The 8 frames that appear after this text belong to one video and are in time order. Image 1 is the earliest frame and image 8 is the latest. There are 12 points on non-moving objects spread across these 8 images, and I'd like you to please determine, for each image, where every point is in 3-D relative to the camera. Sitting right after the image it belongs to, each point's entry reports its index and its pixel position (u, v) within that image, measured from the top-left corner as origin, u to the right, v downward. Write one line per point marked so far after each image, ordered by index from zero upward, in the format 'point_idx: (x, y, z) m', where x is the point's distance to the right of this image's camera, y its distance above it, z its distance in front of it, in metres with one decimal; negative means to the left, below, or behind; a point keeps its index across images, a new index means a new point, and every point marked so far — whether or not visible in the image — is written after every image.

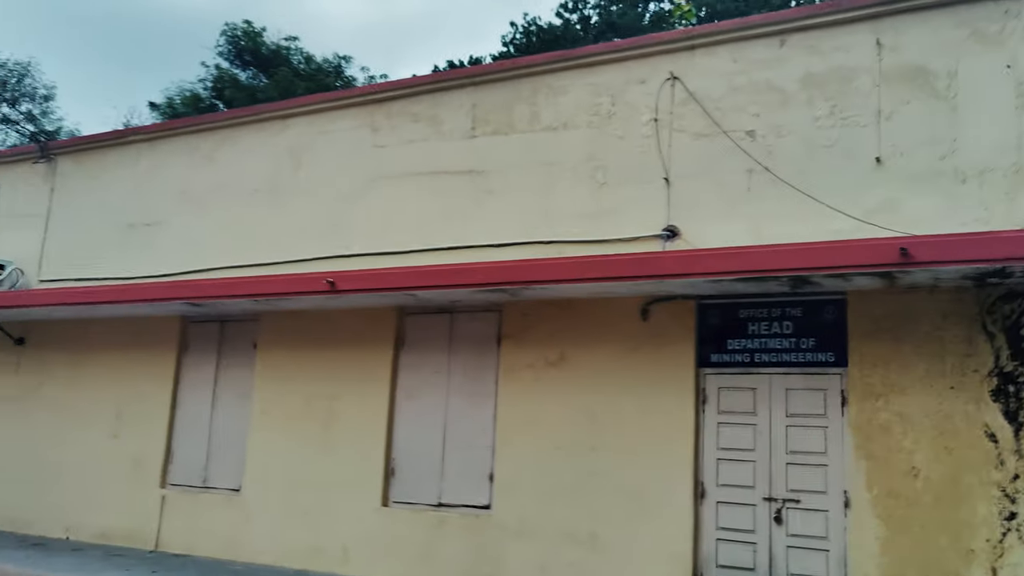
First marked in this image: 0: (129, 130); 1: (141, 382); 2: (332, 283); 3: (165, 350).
0: (-4.3, +1.8, +9.8) m
1: (-3.9, -1.0, +9.0) m
2: (-1.5, 0.0, +7.3) m
3: (-3.6, -0.6, +8.9) m
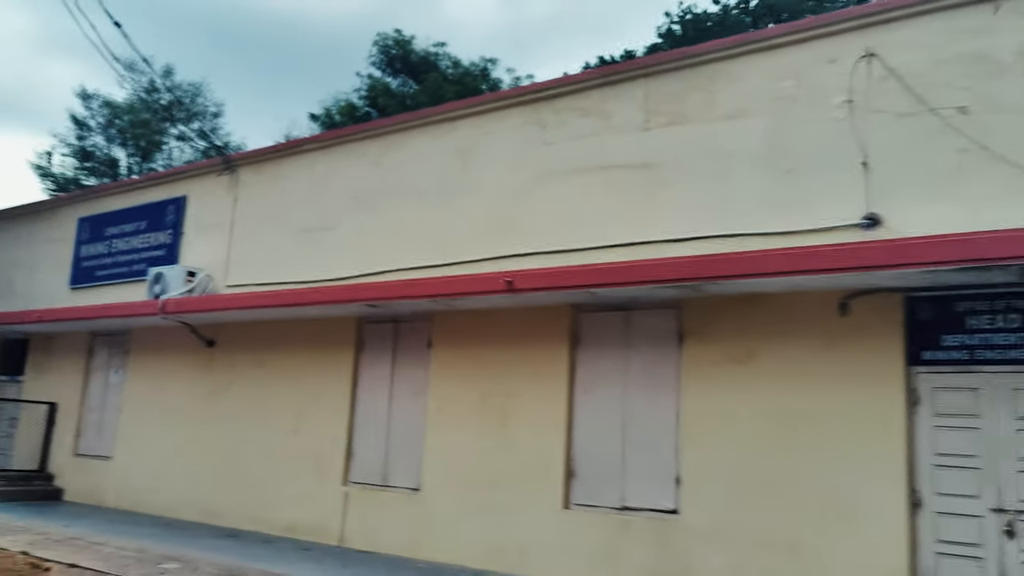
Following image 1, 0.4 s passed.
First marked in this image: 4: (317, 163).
0: (-2.4, +1.8, +10.1) m
1: (-2.1, -1.0, +9.3) m
2: (0.0, 0.0, +7.2) m
3: (-1.8, -0.7, +9.2) m
4: (-2.3, +1.5, +10.0) m
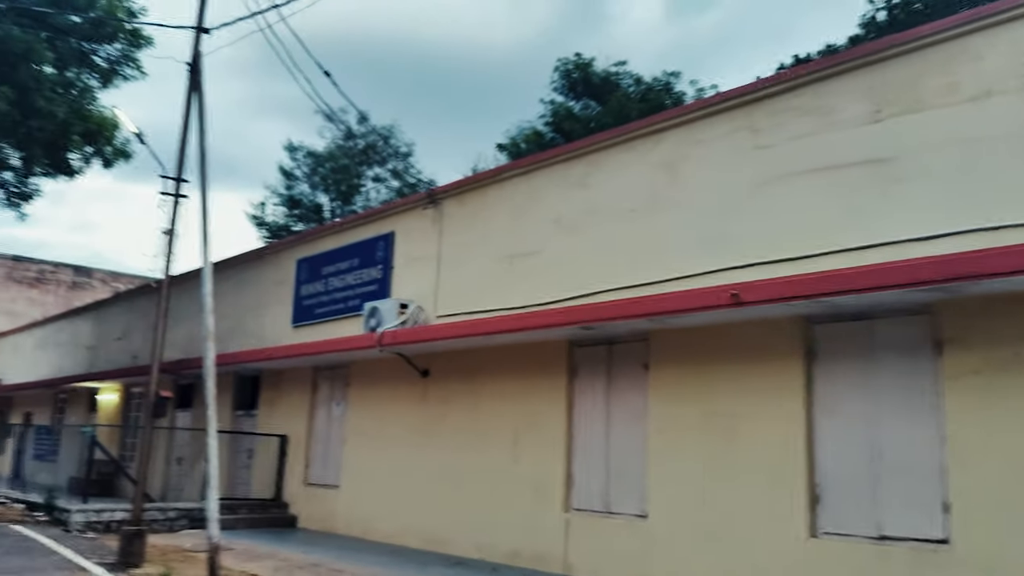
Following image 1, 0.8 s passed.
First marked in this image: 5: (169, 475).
0: (-0.1, +1.4, +10.2) m
1: (+0.2, -1.3, +9.2) m
2: (+1.8, -0.1, +6.8) m
3: (+0.4, -0.9, +9.1) m
4: (+0.1, +1.2, +10.1) m
5: (-6.3, -3.4, +15.8) m
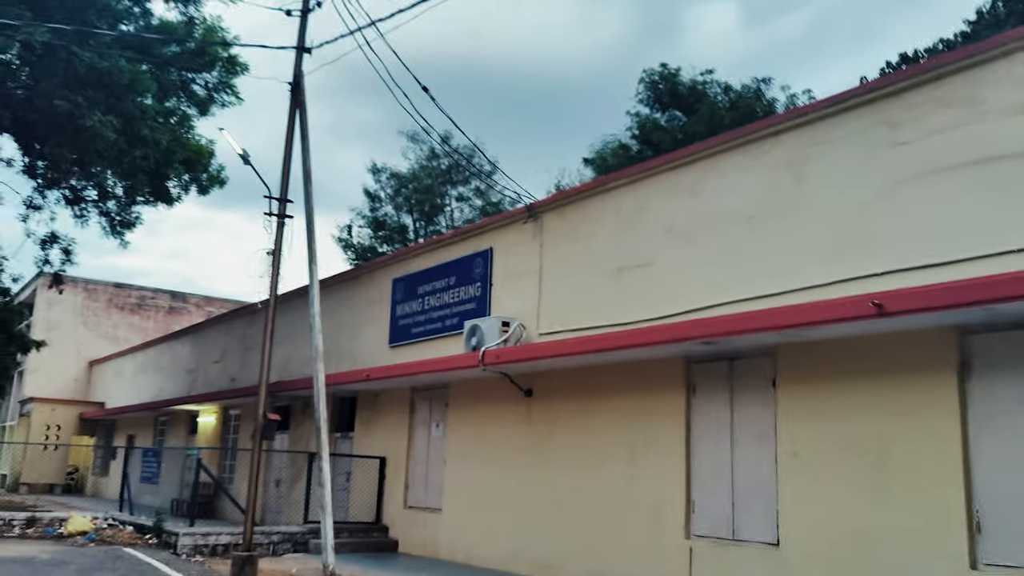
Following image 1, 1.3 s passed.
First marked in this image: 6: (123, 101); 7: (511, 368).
0: (+1.1, +1.3, +9.9) m
1: (+1.4, -1.4, +8.8) m
2: (+2.7, -0.1, +6.3) m
3: (+1.6, -1.0, +8.6) m
4: (+1.3, +1.0, +9.7) m
5: (-4.5, -3.8, +15.9) m
6: (-6.0, +2.9, +13.3) m
7: (0.0, -0.9, +10.2) m
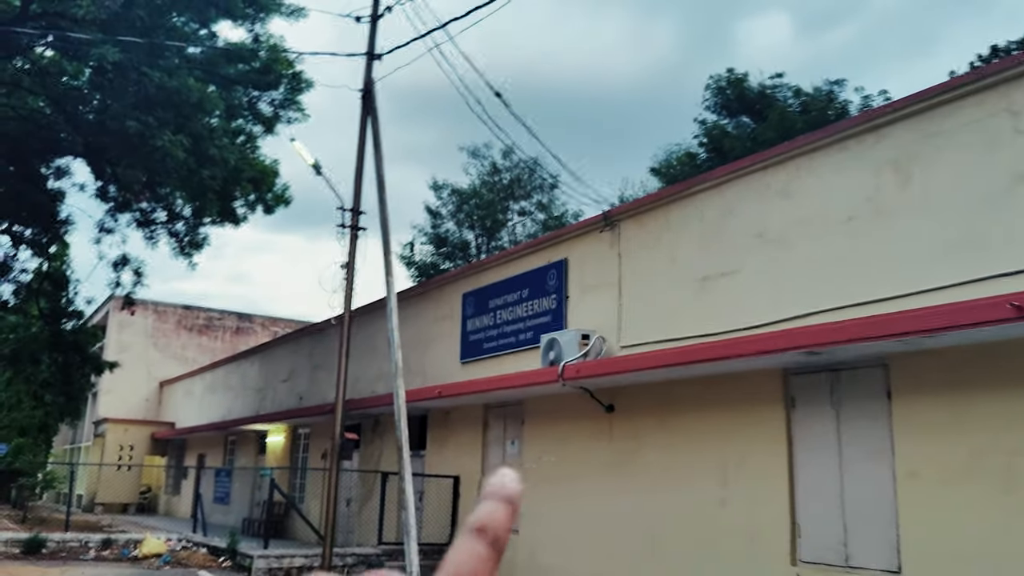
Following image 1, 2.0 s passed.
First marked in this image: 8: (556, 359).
0: (+1.9, +1.2, +9.4) m
1: (+2.2, -1.5, +8.2) m
2: (+3.3, -0.1, +5.7) m
3: (+2.4, -1.1, +8.0) m
4: (+2.1, +0.9, +9.2) m
5: (-3.1, -4.1, +15.6) m
6: (-4.9, +2.6, +13.3) m
7: (+0.9, -1.1, +9.8) m
8: (+0.5, -0.8, +10.3) m
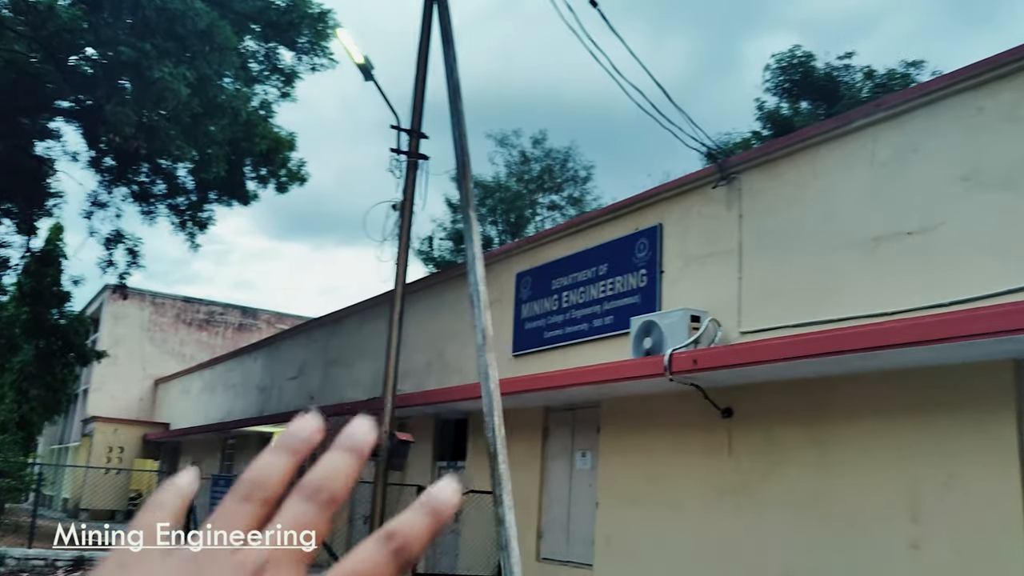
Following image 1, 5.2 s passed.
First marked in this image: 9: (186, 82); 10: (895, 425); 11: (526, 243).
0: (+2.8, +1.4, +7.1) m
1: (+3.0, -1.2, +5.9) m
2: (+4.1, +0.2, +3.4) m
3: (+3.2, -0.8, +5.8) m
4: (+2.9, +1.2, +6.9) m
5: (-2.4, -3.8, +13.3) m
6: (-4.0, +3.0, +11.1) m
7: (+1.7, -0.8, +7.5) m
8: (+1.3, -0.5, +8.0) m
9: (-4.1, +2.6, +11.0) m
10: (+2.8, -1.0, +6.4) m
11: (+0.2, +0.6, +11.0) m
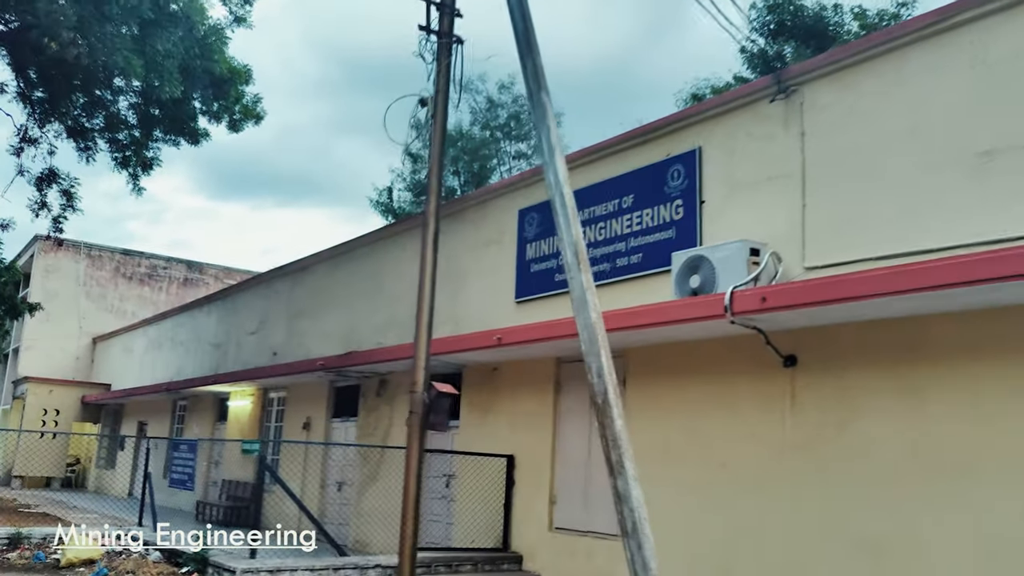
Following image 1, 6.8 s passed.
0: (+3.1, +2.0, +6.0) m
1: (+3.3, -0.7, +5.0) m
2: (+4.6, +0.5, +2.5) m
3: (+3.5, -0.4, +4.8) m
4: (+3.2, +1.7, +5.9) m
5: (-2.6, -3.0, +12.1) m
6: (-4.0, +3.7, +9.5) m
7: (+1.9, -0.2, +6.4) m
8: (+1.5, 0.0, +6.9) m
9: (-4.1, +3.3, +9.4) m
10: (+3.1, -0.5, +5.4) m
11: (+0.2, +1.3, +9.7) m
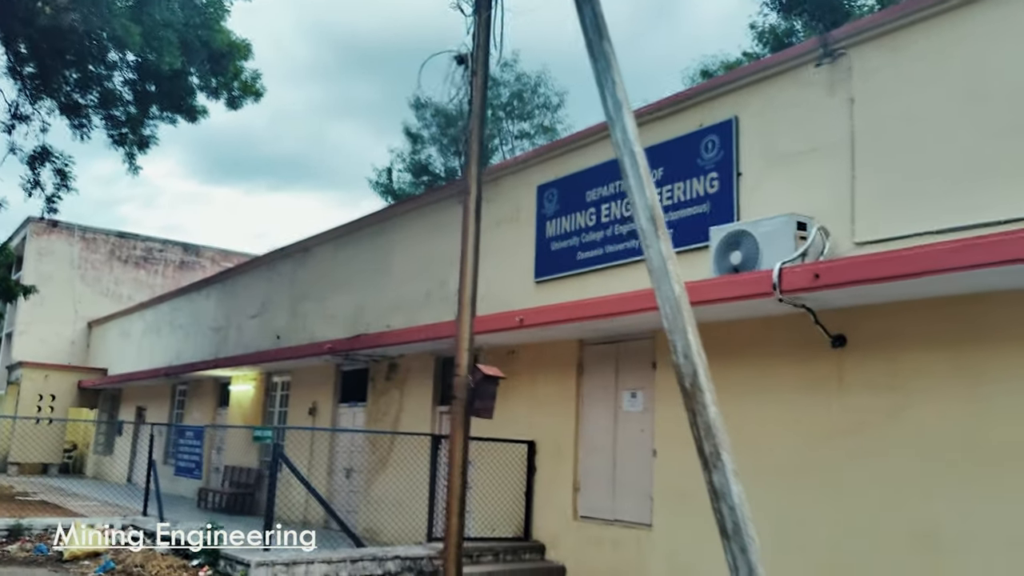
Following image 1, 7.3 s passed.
0: (+3.3, +2.1, +5.6) m
1: (+3.6, -0.6, +4.6) m
2: (+4.9, +0.6, +2.1) m
3: (+3.8, -0.2, +4.4) m
4: (+3.4, +1.8, +5.5) m
5: (-2.4, -2.8, +11.7) m
6: (-3.8, +3.9, +9.0) m
7: (+2.2, -0.1, +6.1) m
8: (+1.8, +0.2, +6.5) m
9: (-3.9, +3.5, +8.9) m
10: (+3.3, -0.4, +5.0) m
11: (+0.4, +1.5, +9.3) m
